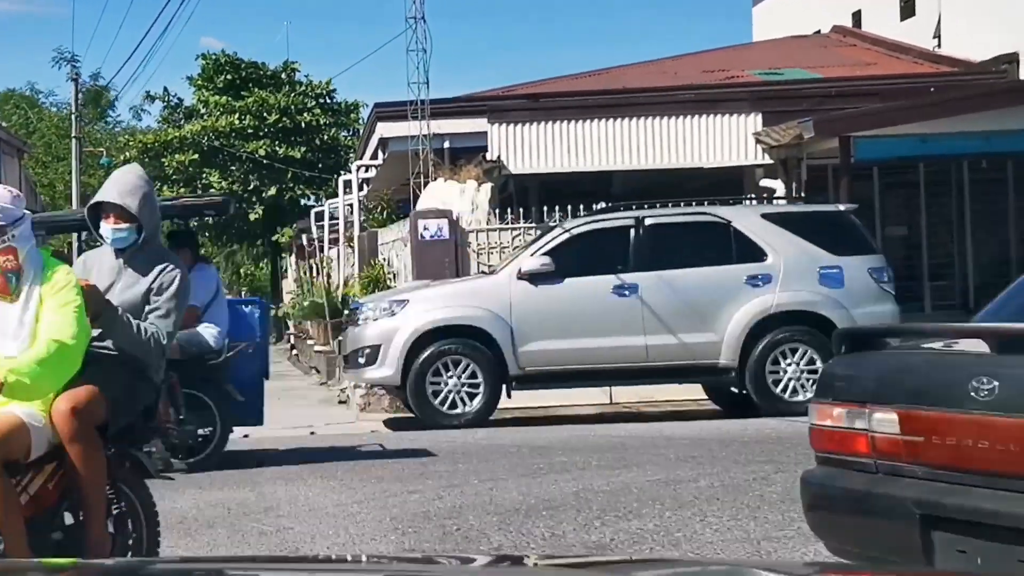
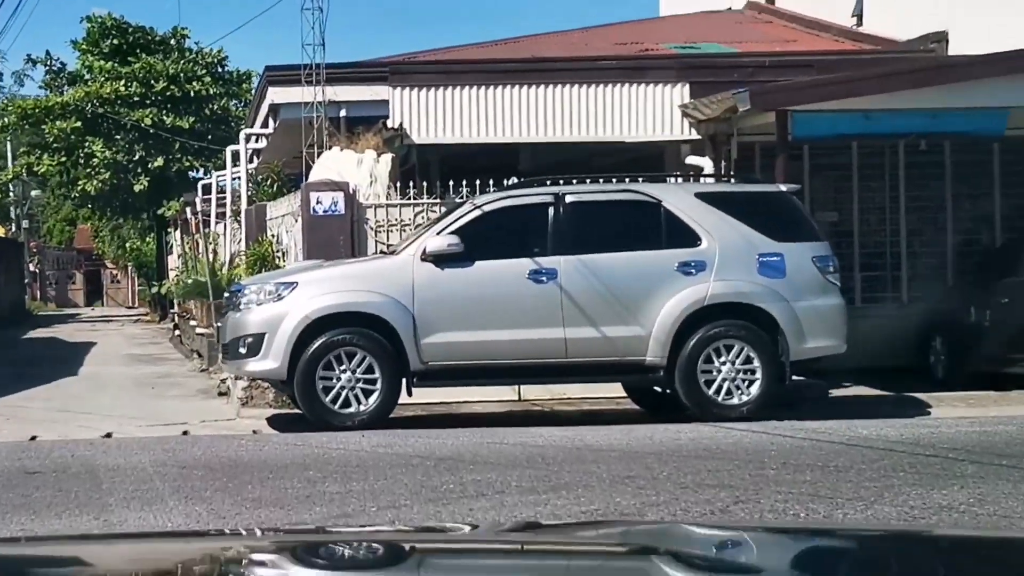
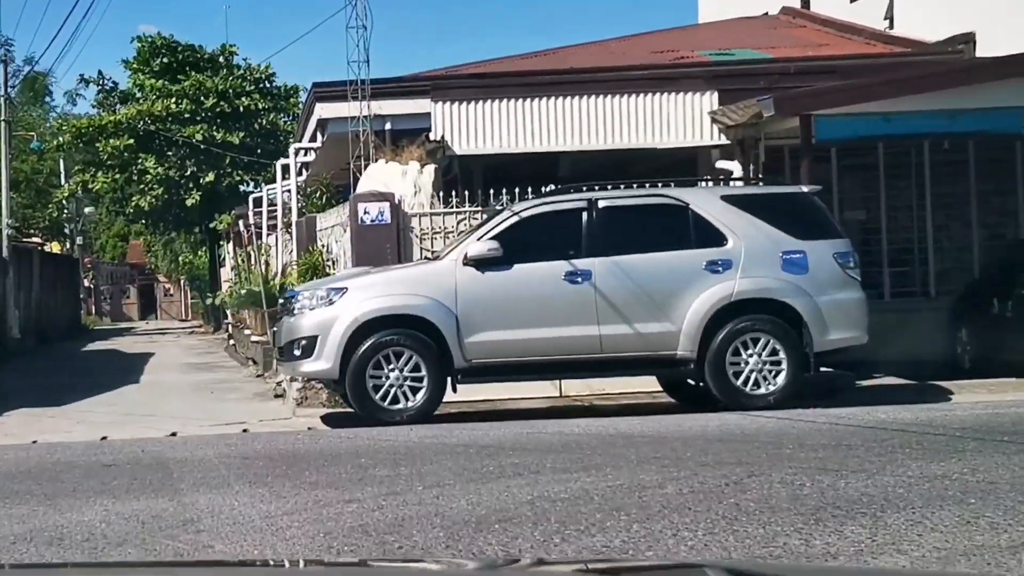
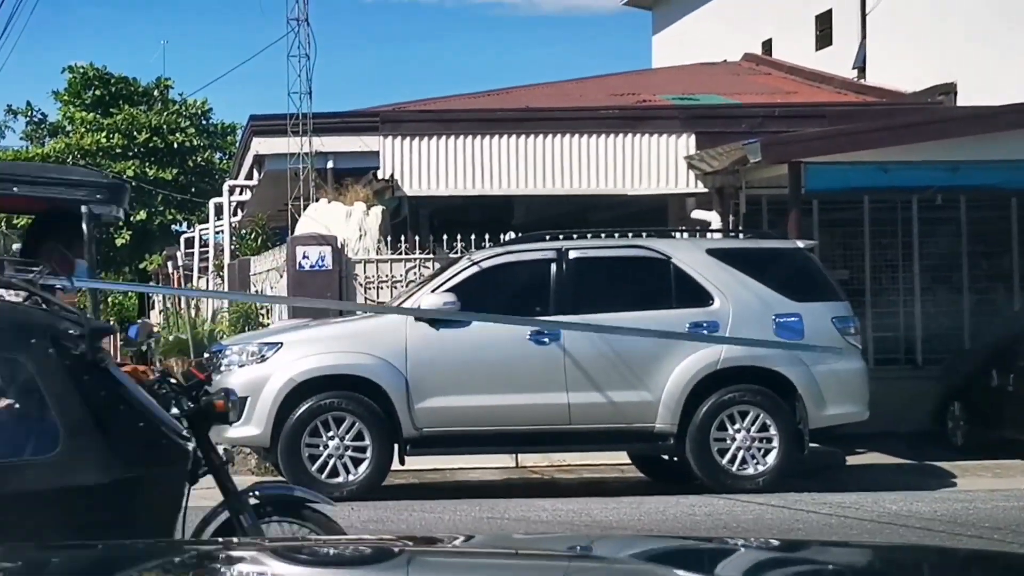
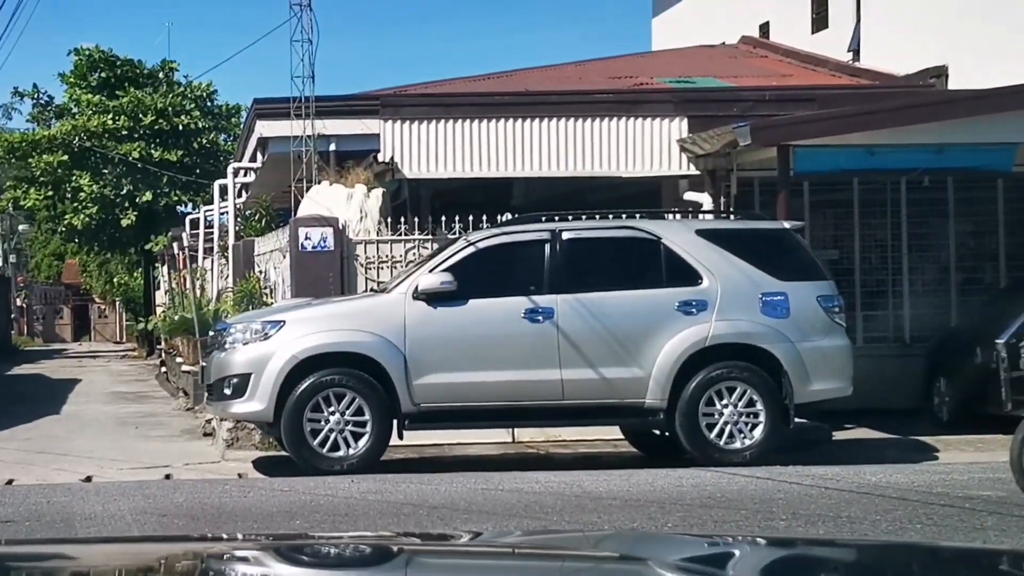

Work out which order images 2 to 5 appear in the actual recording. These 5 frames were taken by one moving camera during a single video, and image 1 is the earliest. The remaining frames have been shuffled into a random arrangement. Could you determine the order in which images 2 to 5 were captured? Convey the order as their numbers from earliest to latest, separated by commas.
3, 2, 5, 4
